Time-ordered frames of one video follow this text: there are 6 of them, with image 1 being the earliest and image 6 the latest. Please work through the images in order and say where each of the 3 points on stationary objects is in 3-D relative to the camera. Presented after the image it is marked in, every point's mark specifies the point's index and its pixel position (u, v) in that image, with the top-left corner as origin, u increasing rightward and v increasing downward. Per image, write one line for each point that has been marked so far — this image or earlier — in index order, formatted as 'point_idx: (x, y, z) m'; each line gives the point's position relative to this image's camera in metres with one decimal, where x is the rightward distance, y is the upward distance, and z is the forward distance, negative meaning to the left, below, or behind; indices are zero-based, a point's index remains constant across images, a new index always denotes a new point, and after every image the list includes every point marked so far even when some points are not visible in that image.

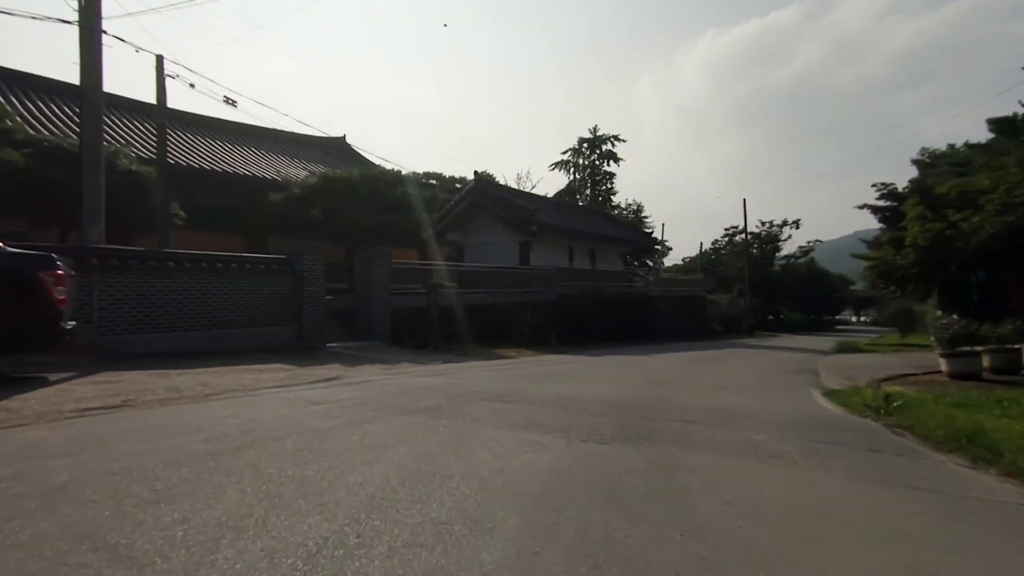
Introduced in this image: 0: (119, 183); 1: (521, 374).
0: (-13.9, +3.7, +18.1) m
1: (+0.2, -2.1, +12.4) m
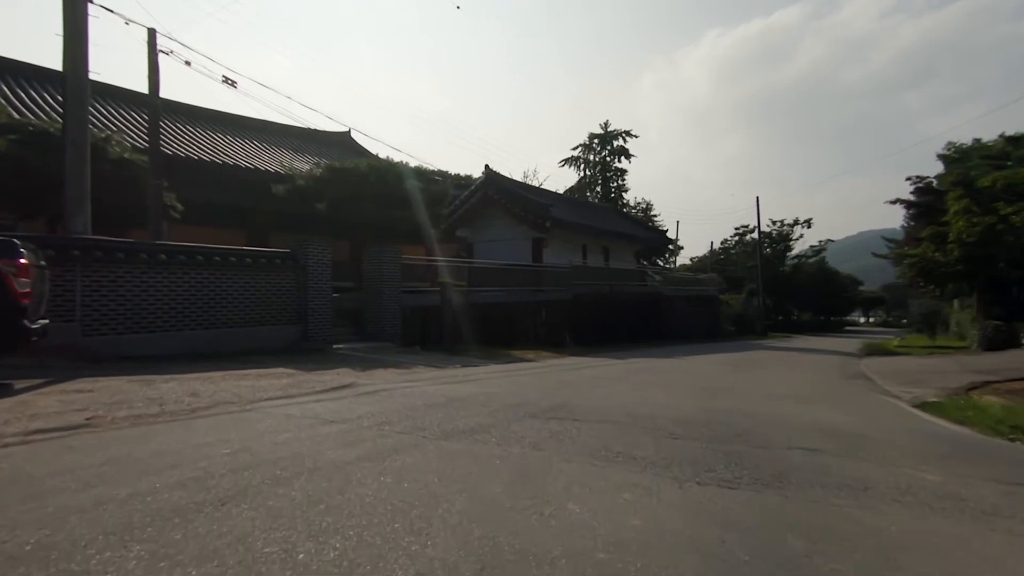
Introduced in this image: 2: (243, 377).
0: (-13.2, +3.8, +16.7) m
1: (+0.9, -2.0, +10.9) m
2: (-5.3, -1.8, +10.1) m
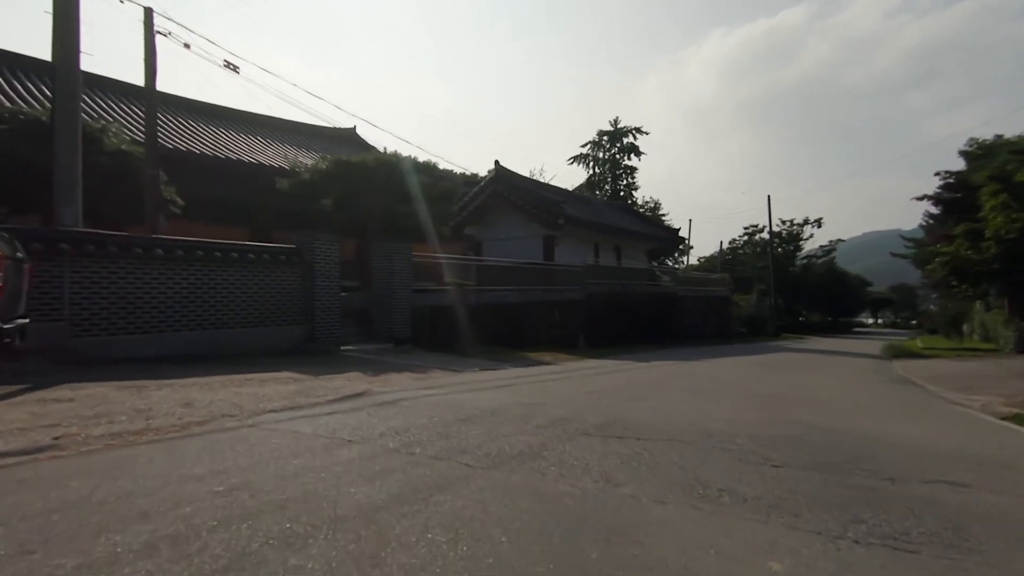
0: (-12.6, +3.9, +15.8) m
1: (+1.5, -1.9, +9.9) m
2: (-4.8, -1.7, +9.1) m
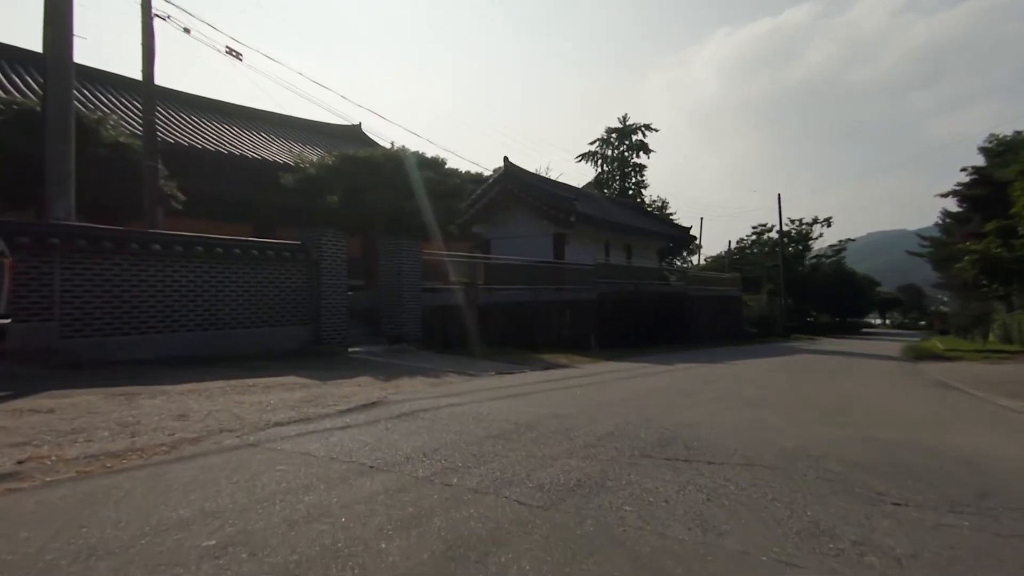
0: (-12.1, +3.9, +15.1) m
1: (+1.9, -1.9, +9.1) m
2: (-4.3, -1.7, +8.4) m
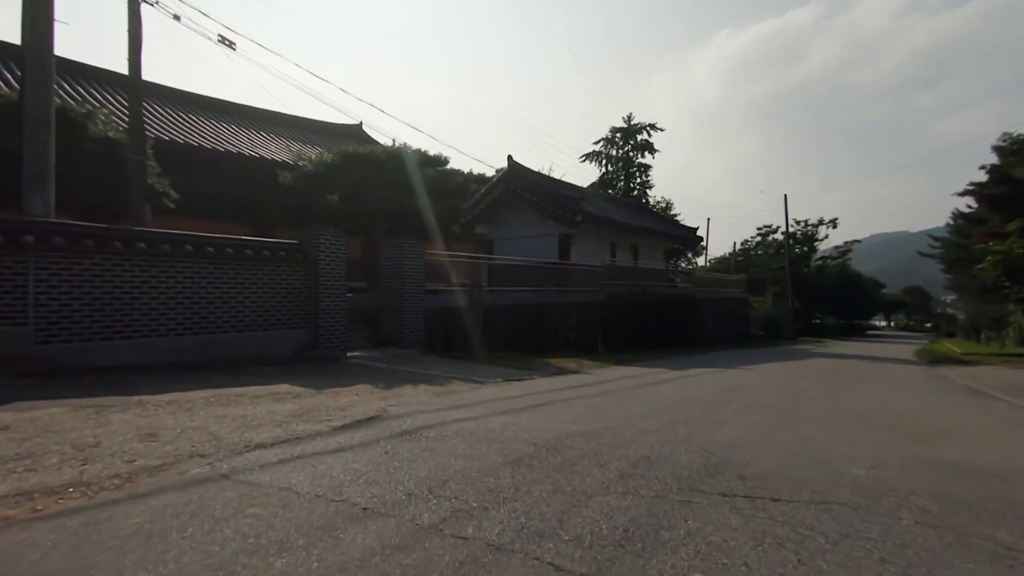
0: (-11.9, +3.9, +14.4) m
1: (+2.1, -1.9, +8.3) m
2: (-4.2, -1.7, +7.6) m
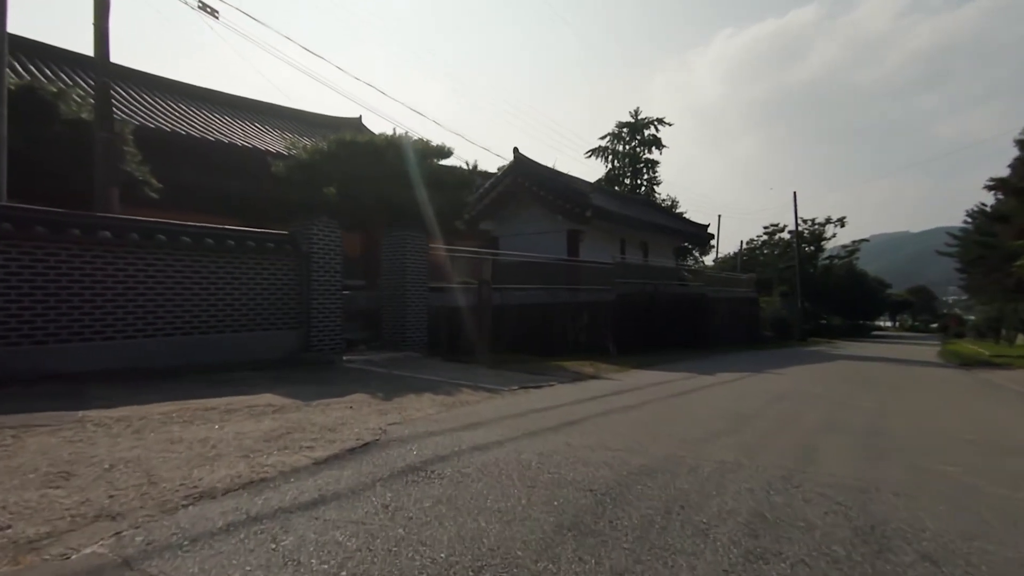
0: (-11.5, +4.0, +13.0) m
1: (+2.5, -1.8, +6.9) m
2: (-3.8, -1.6, +6.2) m
